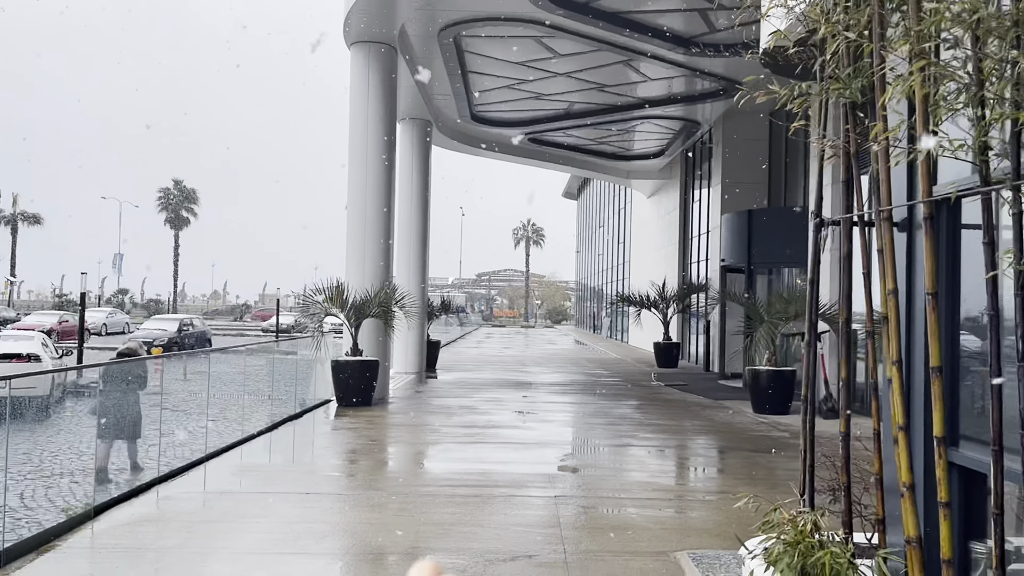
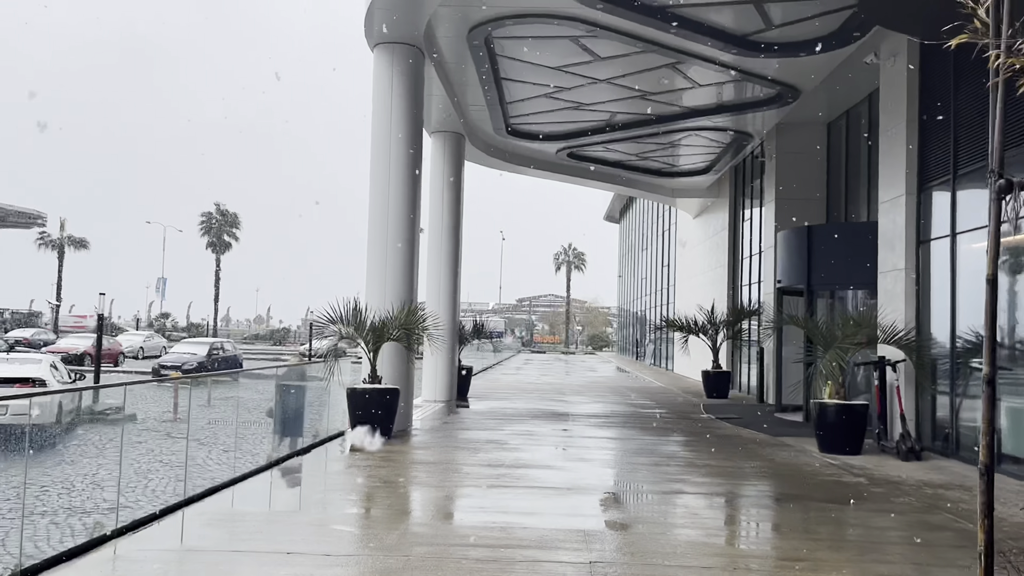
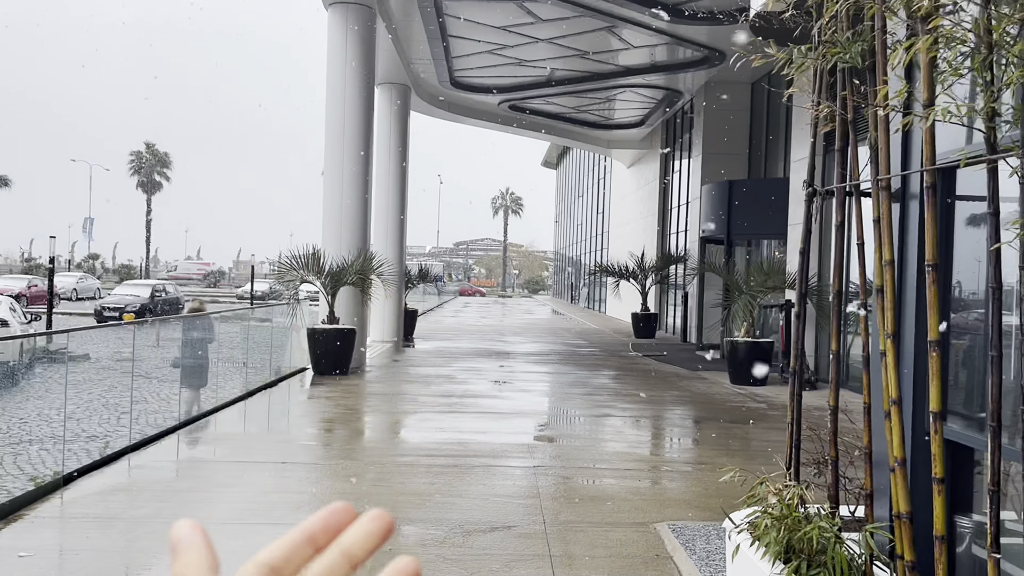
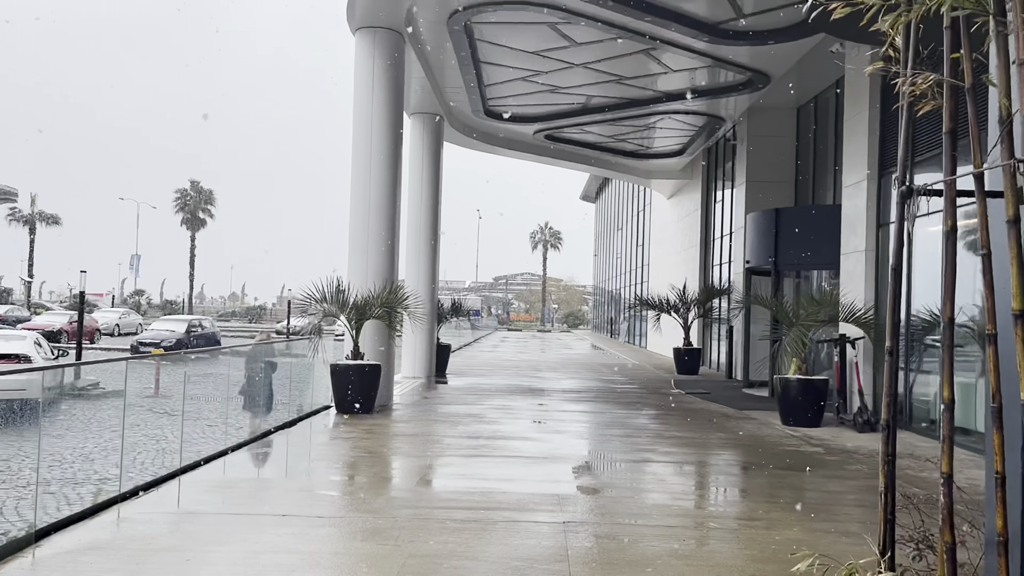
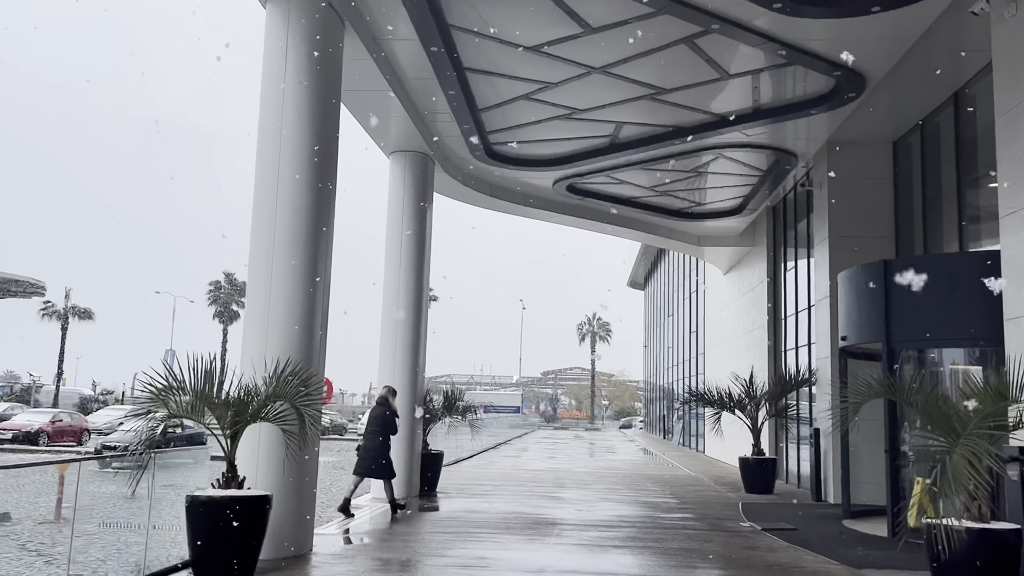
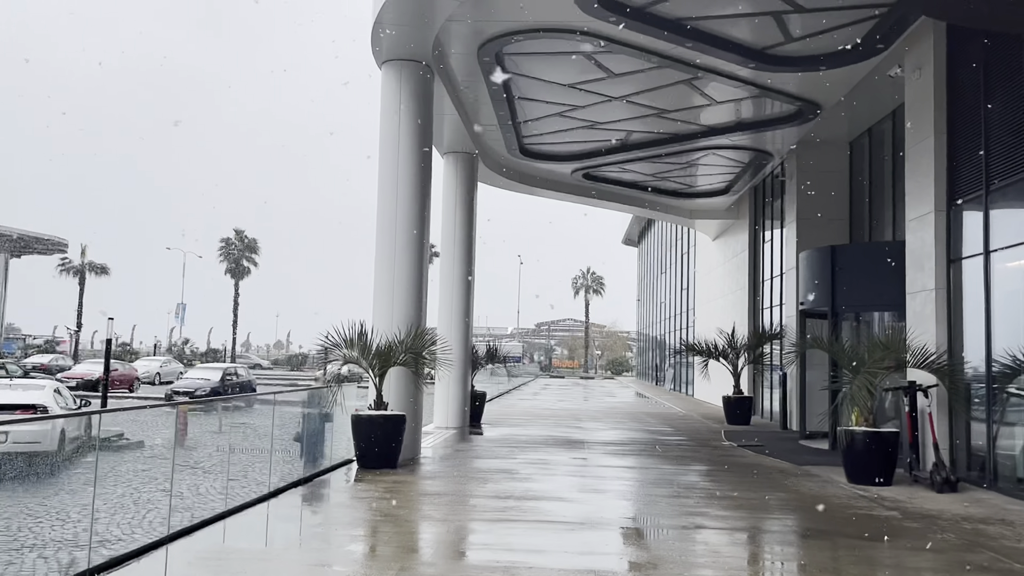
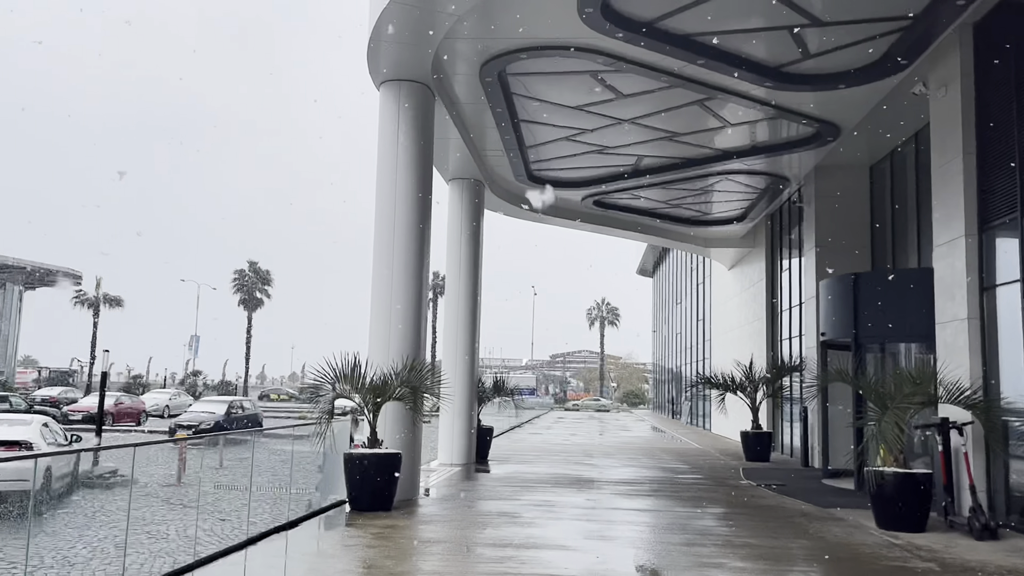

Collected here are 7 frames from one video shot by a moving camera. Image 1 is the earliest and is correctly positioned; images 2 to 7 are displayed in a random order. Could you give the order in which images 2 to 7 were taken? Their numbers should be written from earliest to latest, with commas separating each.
3, 4, 2, 6, 7, 5
